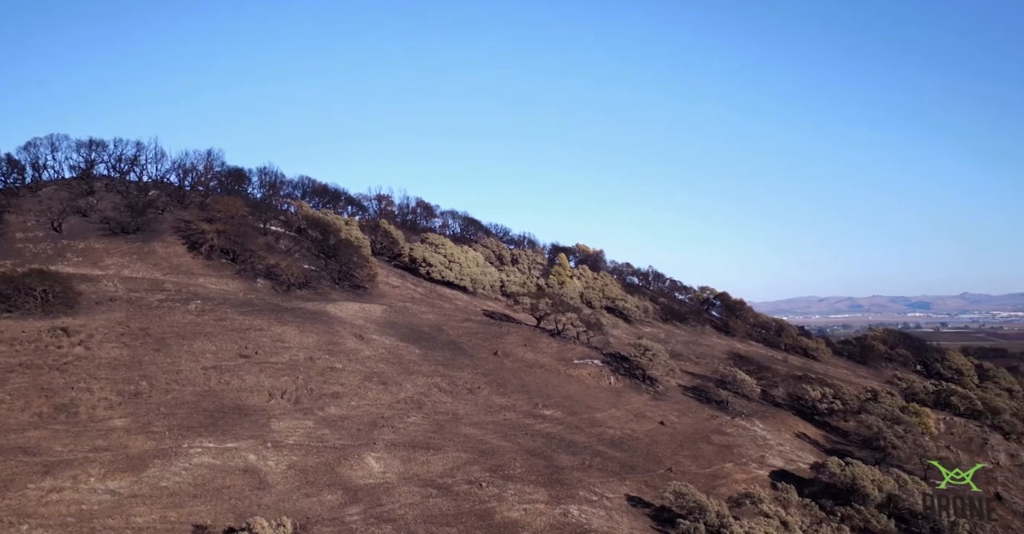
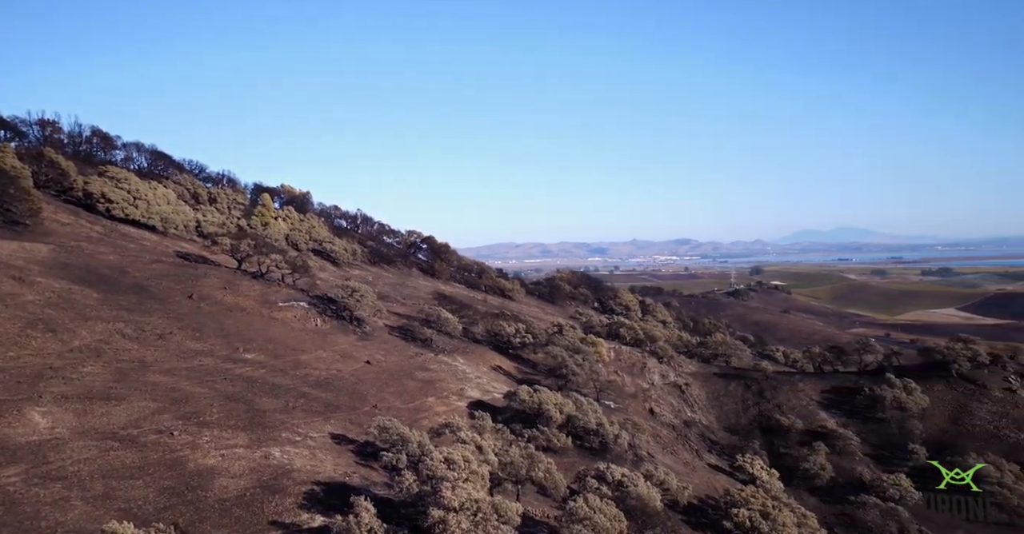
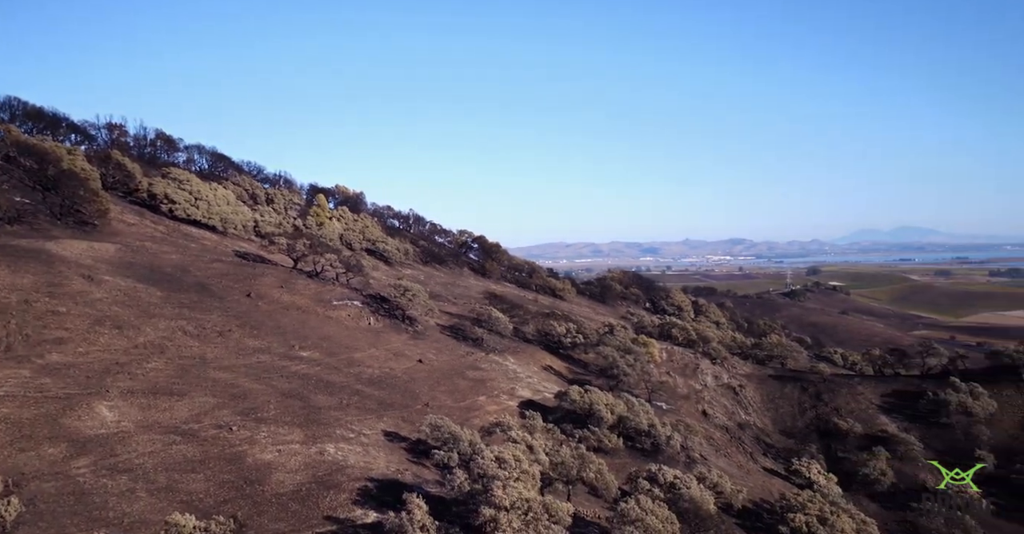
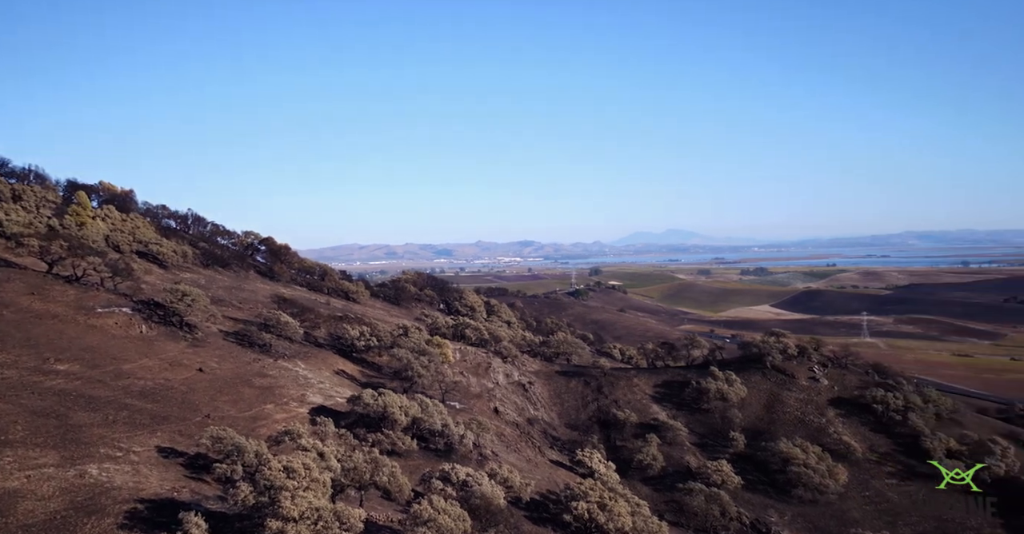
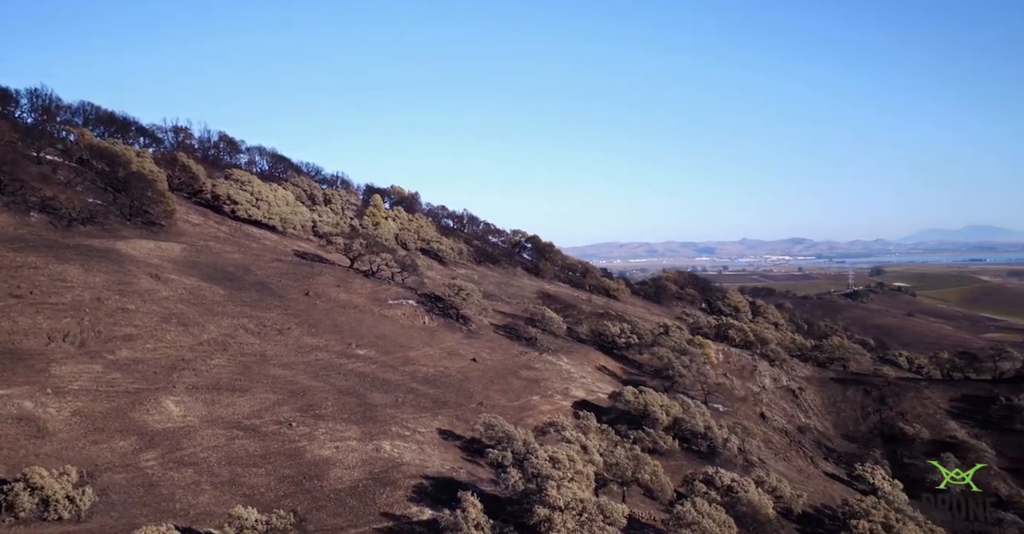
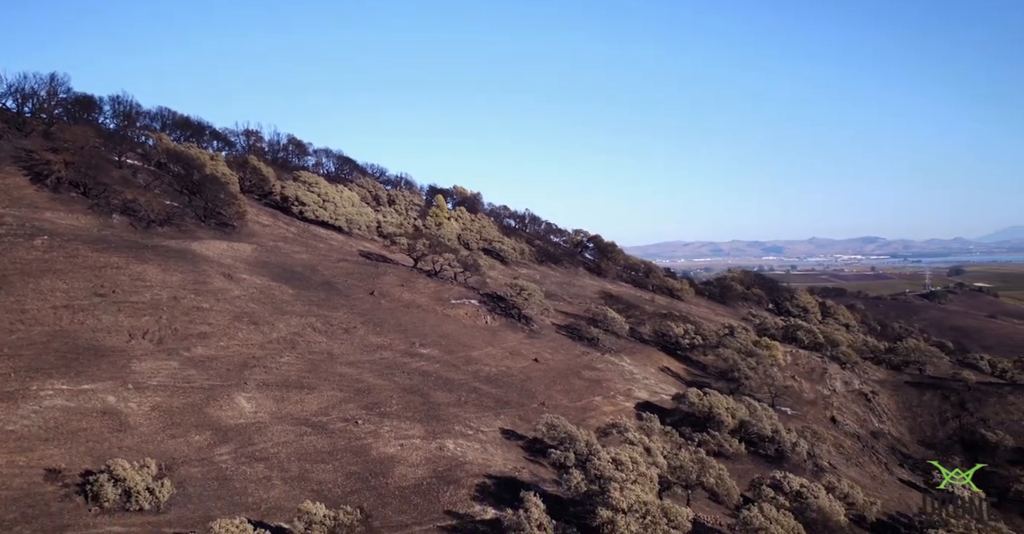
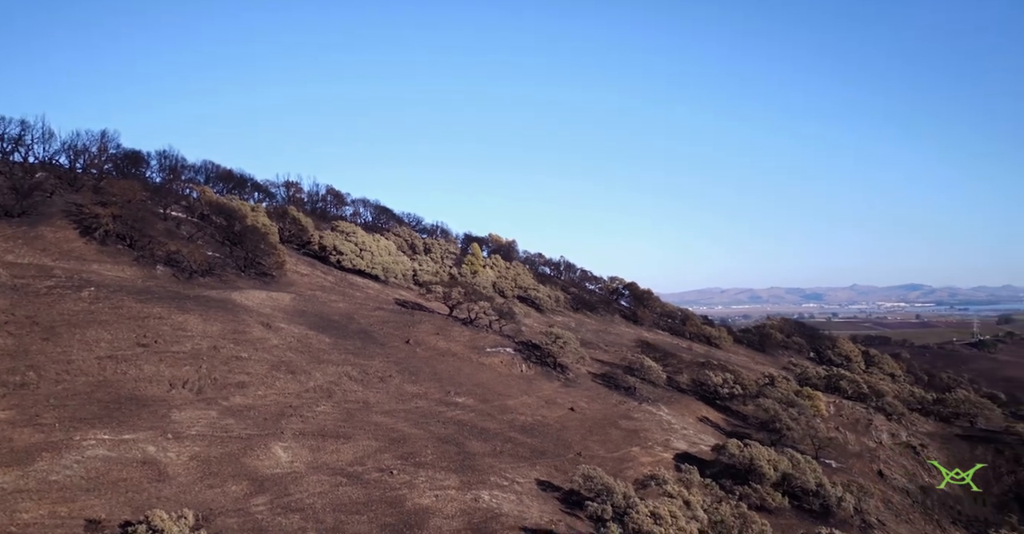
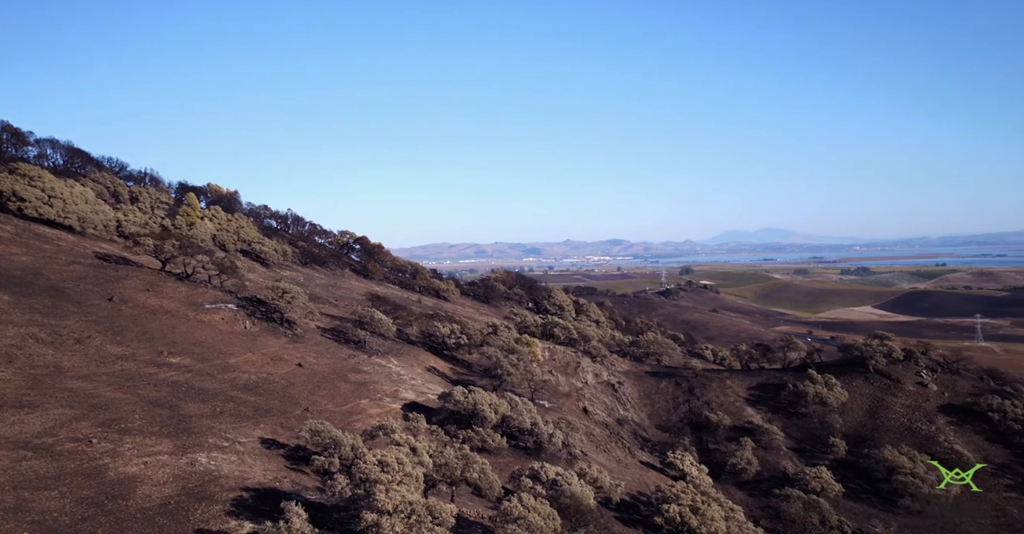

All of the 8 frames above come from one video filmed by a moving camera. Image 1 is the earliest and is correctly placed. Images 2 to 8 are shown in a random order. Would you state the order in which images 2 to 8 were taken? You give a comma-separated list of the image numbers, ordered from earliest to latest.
7, 6, 5, 3, 2, 8, 4
